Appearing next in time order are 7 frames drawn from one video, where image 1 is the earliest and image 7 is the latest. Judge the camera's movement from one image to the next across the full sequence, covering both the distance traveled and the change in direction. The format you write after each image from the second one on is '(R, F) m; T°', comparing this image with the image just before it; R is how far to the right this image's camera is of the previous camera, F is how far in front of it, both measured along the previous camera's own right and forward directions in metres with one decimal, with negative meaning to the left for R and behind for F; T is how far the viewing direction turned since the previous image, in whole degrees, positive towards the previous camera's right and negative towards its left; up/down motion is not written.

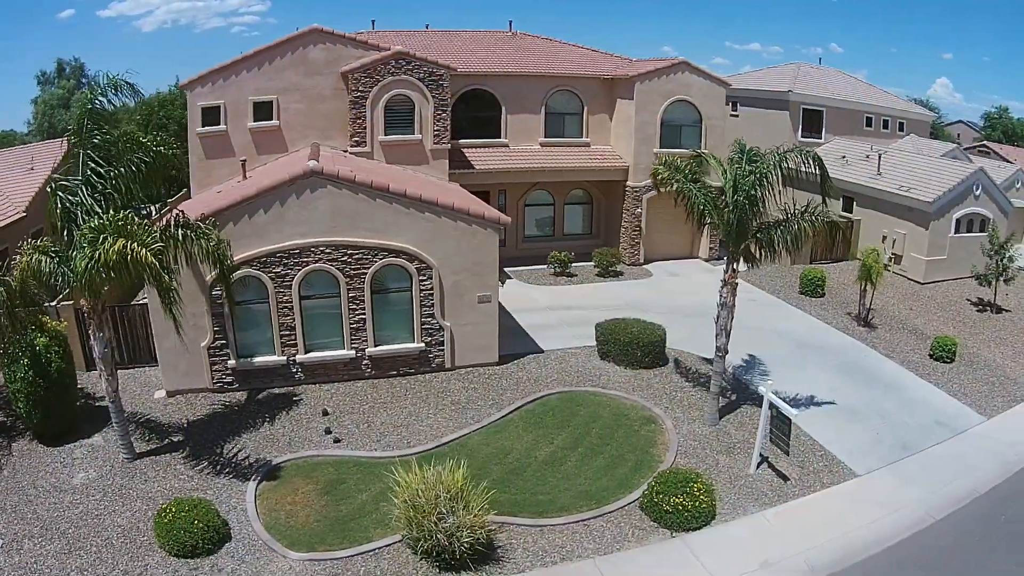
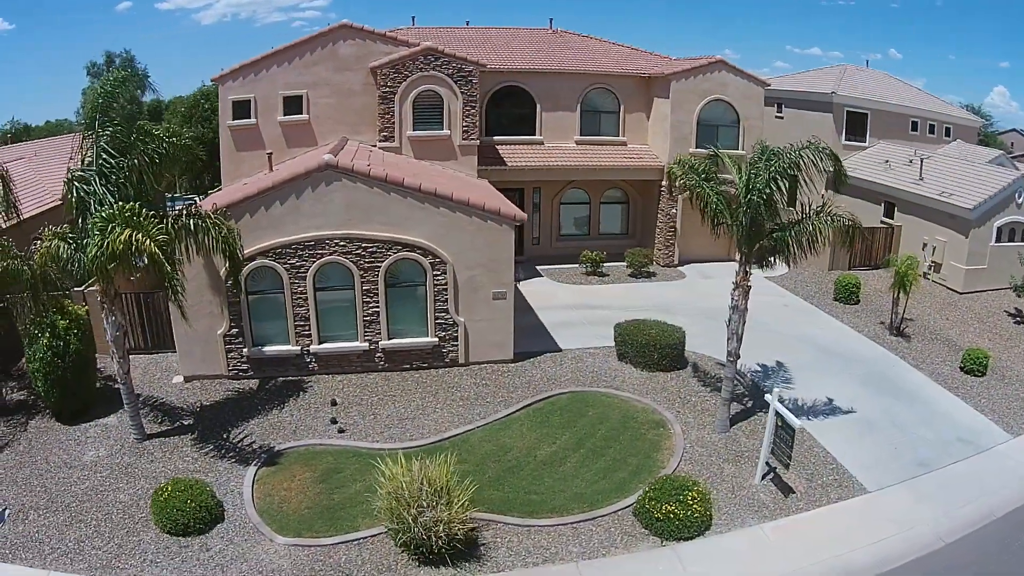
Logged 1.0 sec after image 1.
(+1.3, +0.2) m; -5°
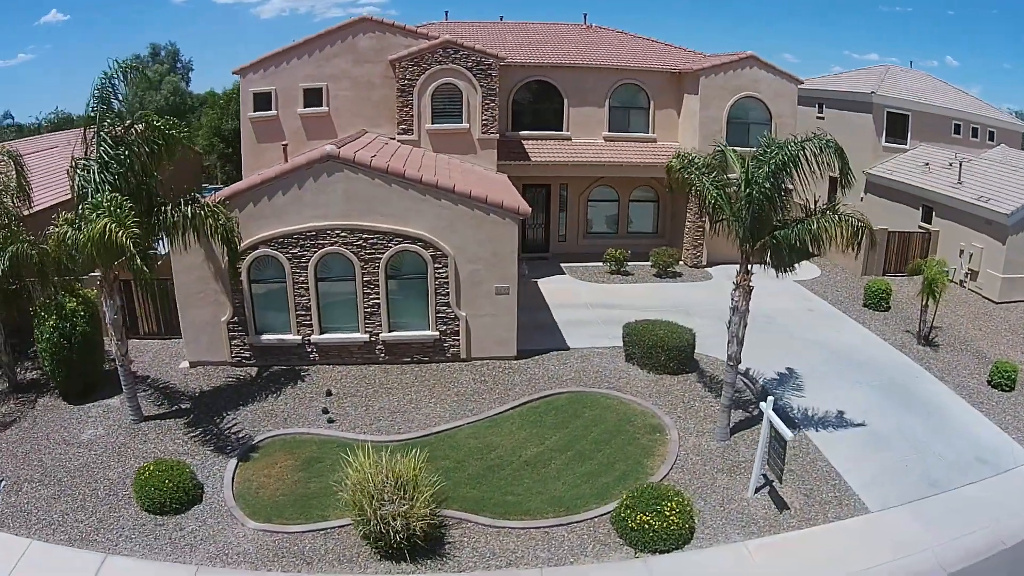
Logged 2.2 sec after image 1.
(+1.5, +0.4) m; -5°
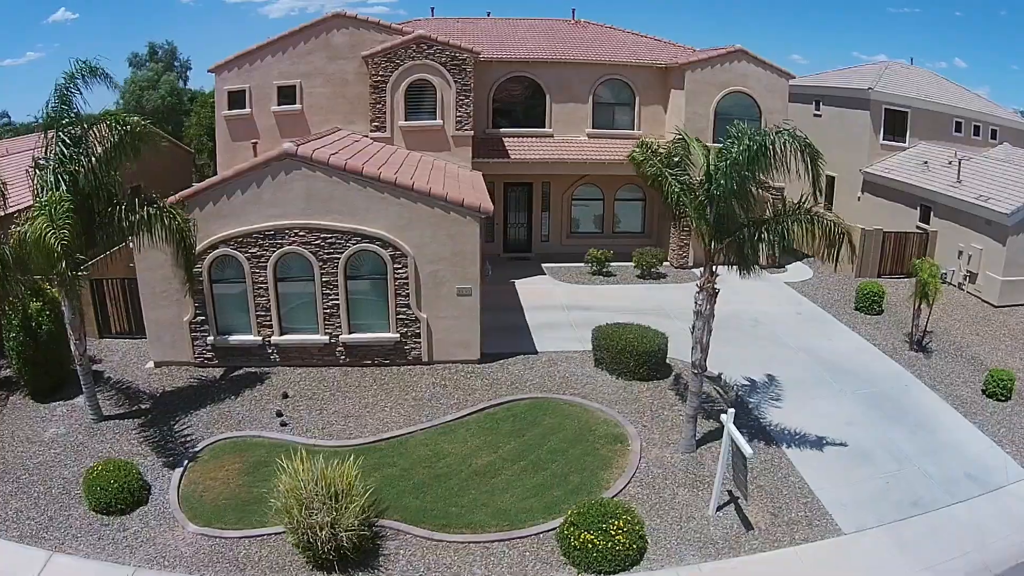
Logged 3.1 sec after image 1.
(+1.3, +0.5) m; -1°
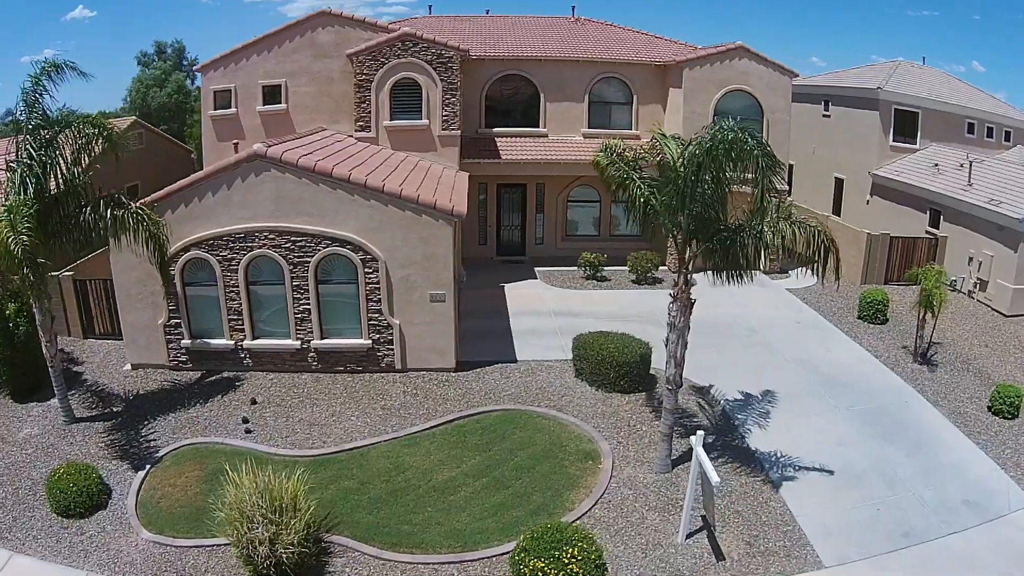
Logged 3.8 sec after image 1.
(+1.1, +0.6) m; -2°
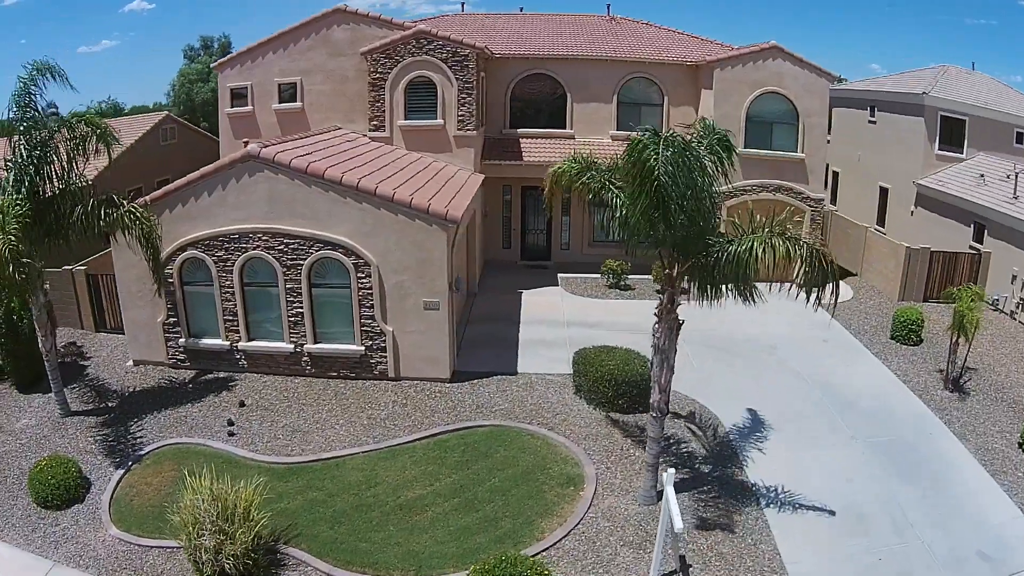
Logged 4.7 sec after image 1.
(+1.5, +0.8) m; -5°
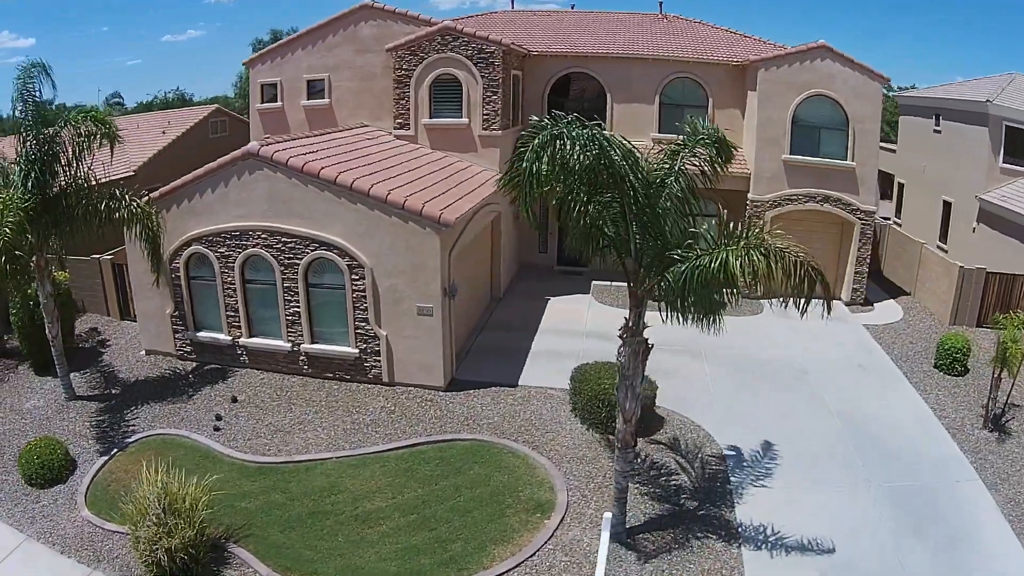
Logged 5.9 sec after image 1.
(+2.0, +0.9) m; -7°
